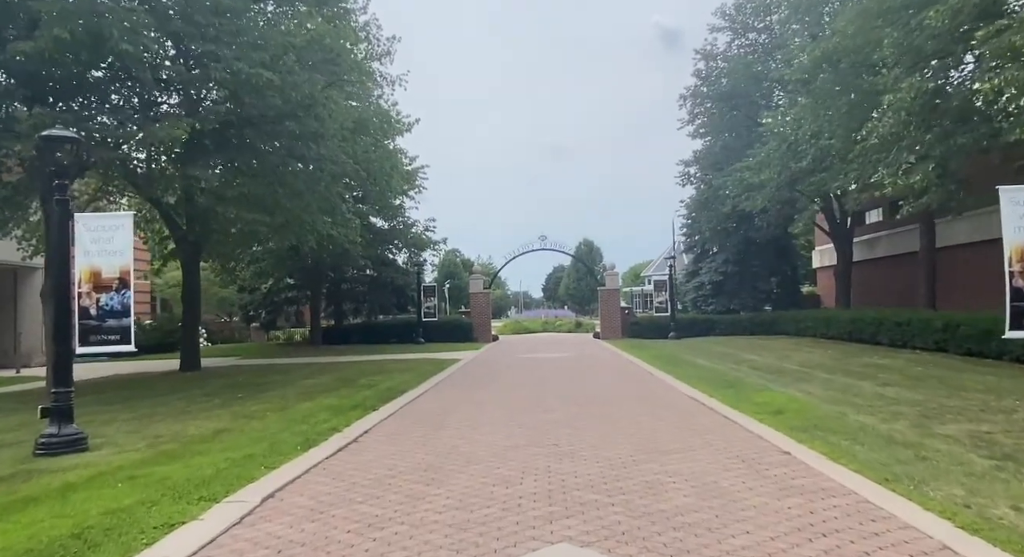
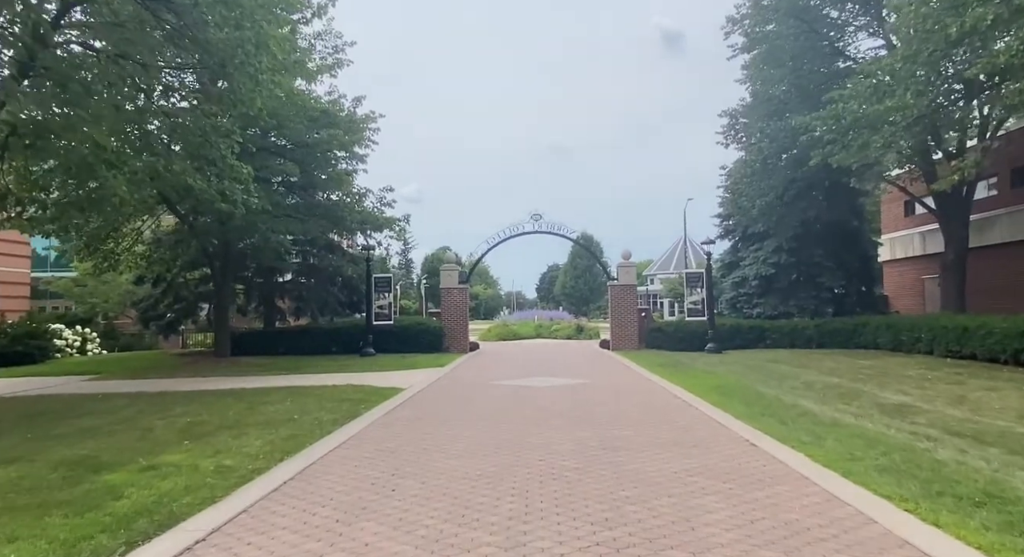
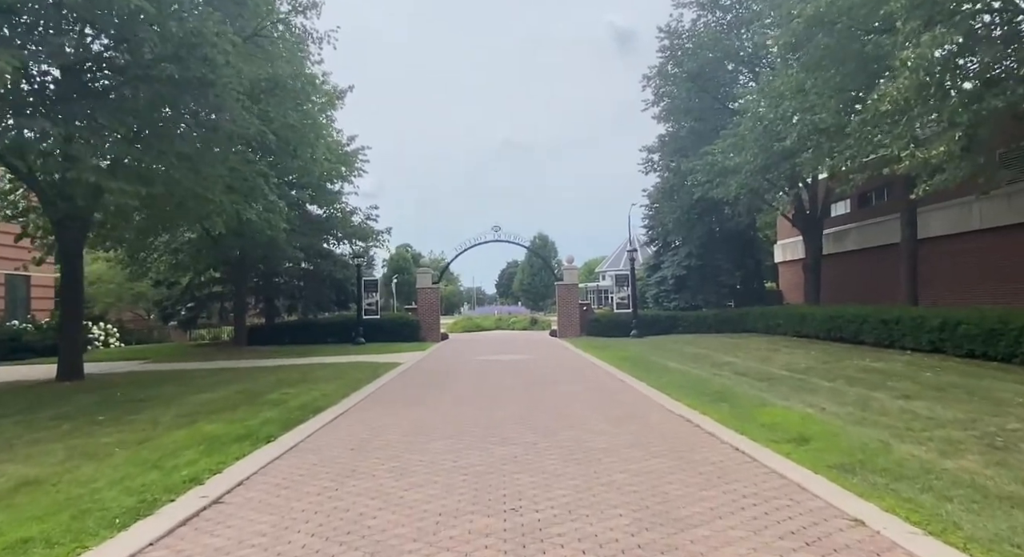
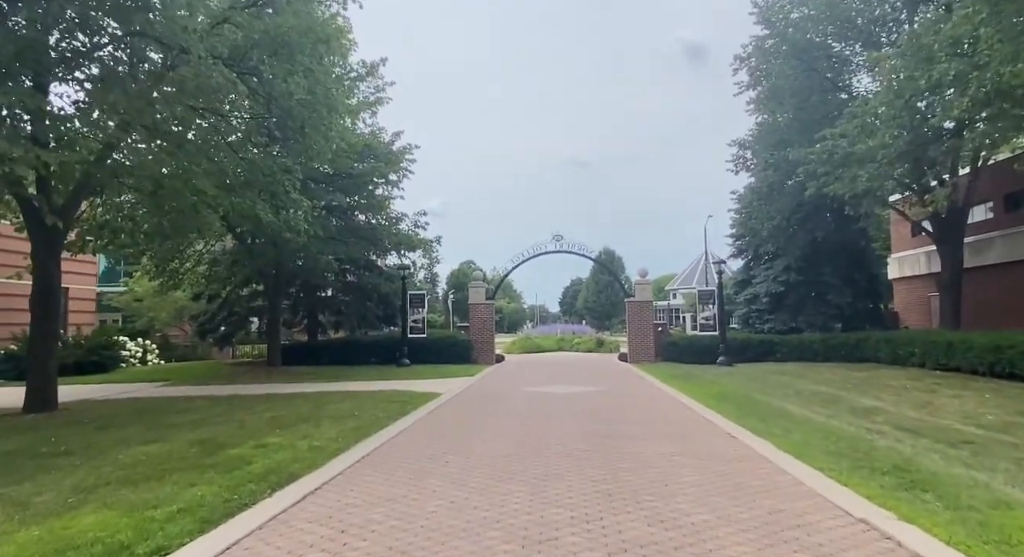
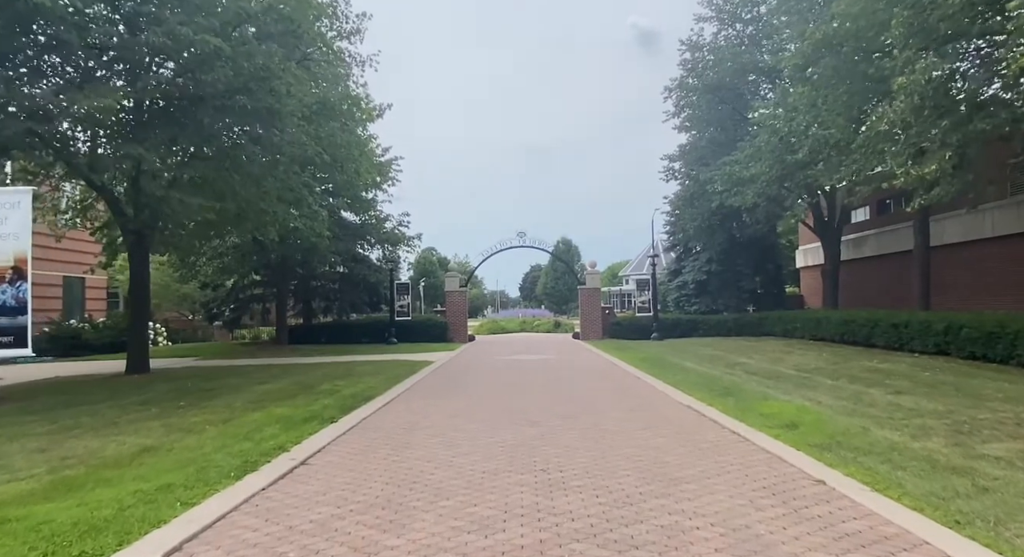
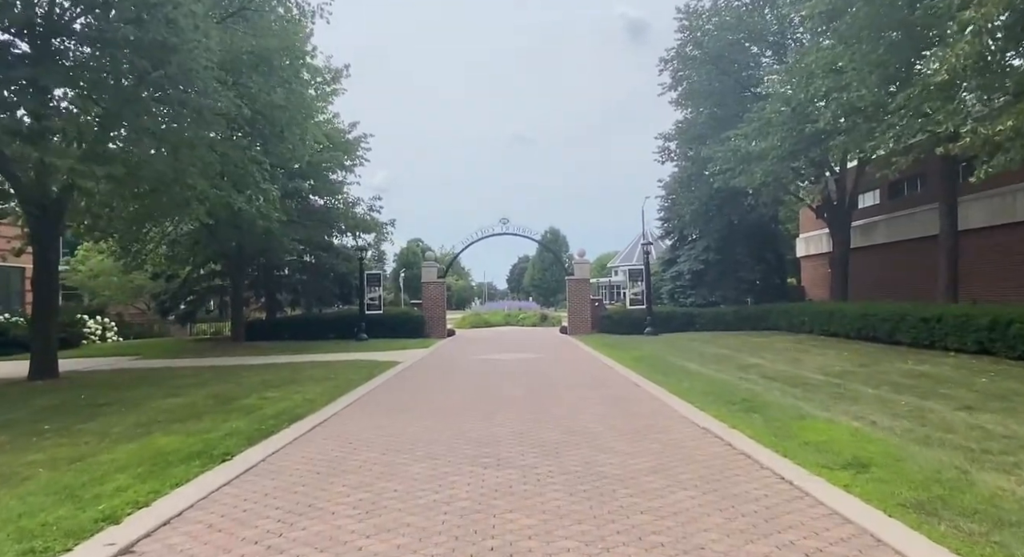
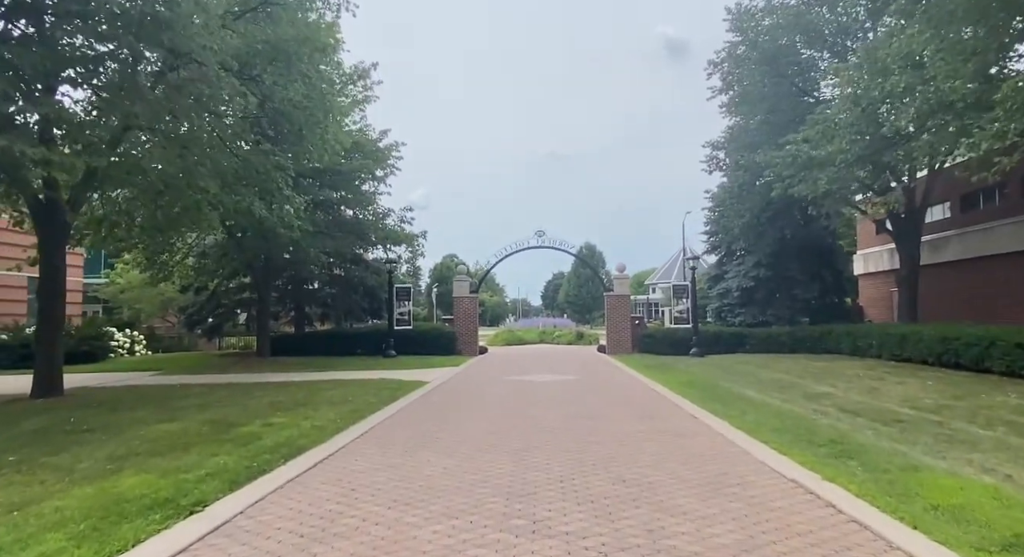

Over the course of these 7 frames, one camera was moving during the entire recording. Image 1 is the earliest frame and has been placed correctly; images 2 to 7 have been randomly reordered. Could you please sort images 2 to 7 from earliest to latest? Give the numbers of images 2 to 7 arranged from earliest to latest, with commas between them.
5, 3, 6, 7, 4, 2
